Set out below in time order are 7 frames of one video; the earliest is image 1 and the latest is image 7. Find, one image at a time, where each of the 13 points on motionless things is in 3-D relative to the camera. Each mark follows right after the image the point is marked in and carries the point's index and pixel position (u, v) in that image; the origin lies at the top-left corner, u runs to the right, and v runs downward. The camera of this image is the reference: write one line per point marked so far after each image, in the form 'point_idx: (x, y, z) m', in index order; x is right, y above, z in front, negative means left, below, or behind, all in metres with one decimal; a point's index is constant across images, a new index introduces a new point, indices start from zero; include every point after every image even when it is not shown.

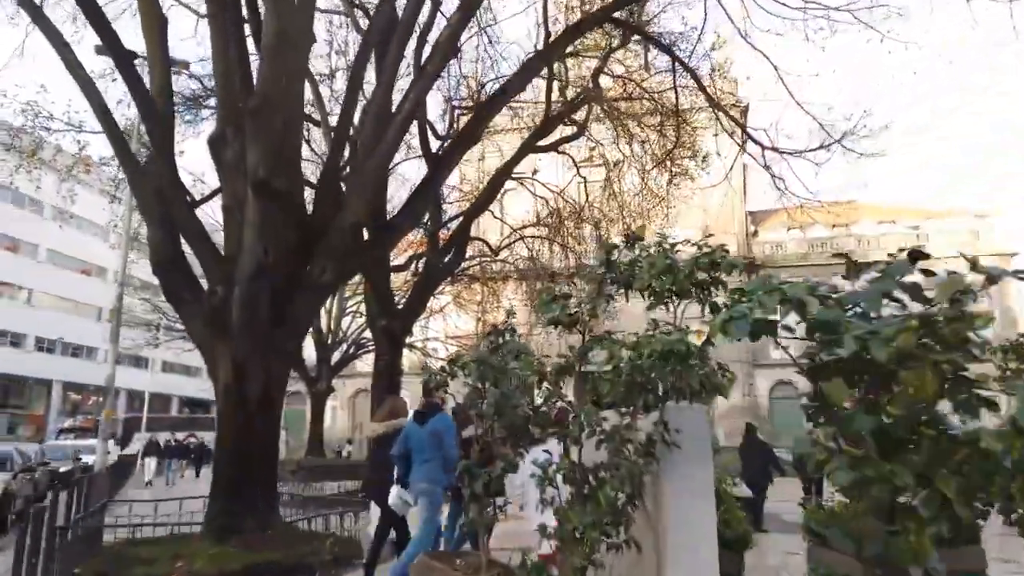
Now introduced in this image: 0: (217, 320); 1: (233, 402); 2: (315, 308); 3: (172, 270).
0: (-2.9, -0.3, +7.2) m
1: (-2.9, -1.0, +7.3) m
2: (-2.1, -0.2, +7.7) m
3: (-3.4, +0.2, +7.4) m
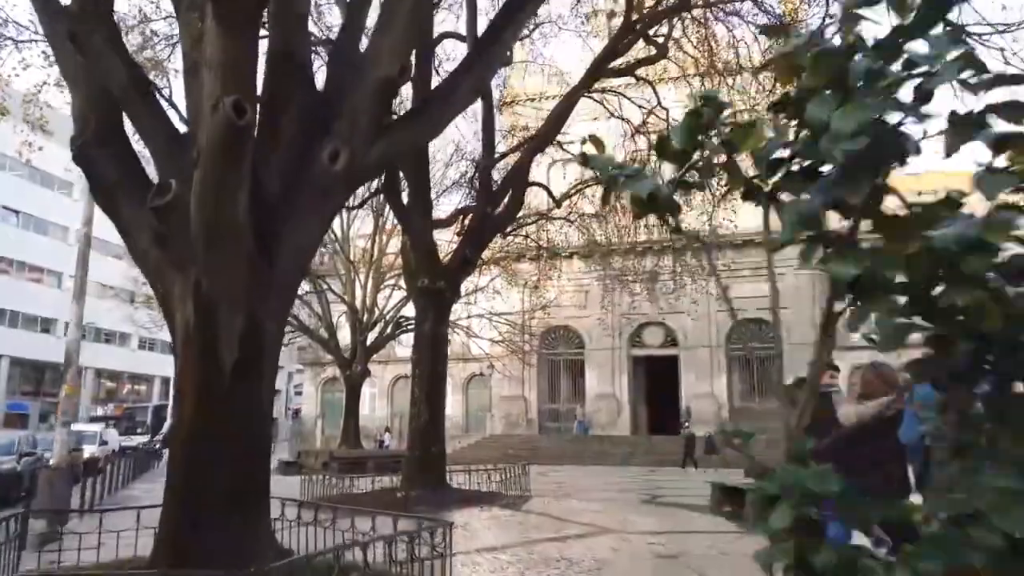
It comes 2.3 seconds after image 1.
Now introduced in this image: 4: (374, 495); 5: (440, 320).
0: (-2.2, +0.4, +4.6) m
1: (-2.1, -0.4, +4.8) m
2: (-1.3, +0.5, +5.1) m
3: (-2.7, +0.8, +4.9) m
4: (-2.0, -2.9, +10.4) m
5: (-1.1, -0.5, +10.9) m
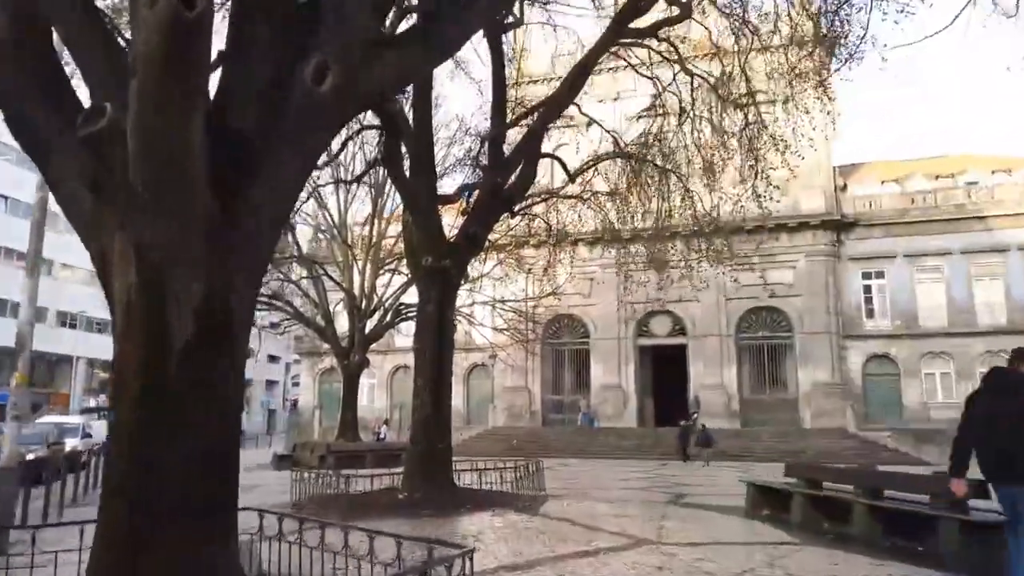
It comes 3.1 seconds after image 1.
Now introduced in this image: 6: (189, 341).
0: (-2.0, +0.6, +3.6) m
1: (-1.9, -0.2, +3.7) m
2: (-1.1, +0.7, +4.0) m
3: (-2.5, +1.0, +3.8) m
4: (-1.8, -2.6, +9.4) m
5: (-0.9, -0.2, +9.9) m
6: (-1.7, -0.3, +3.8) m
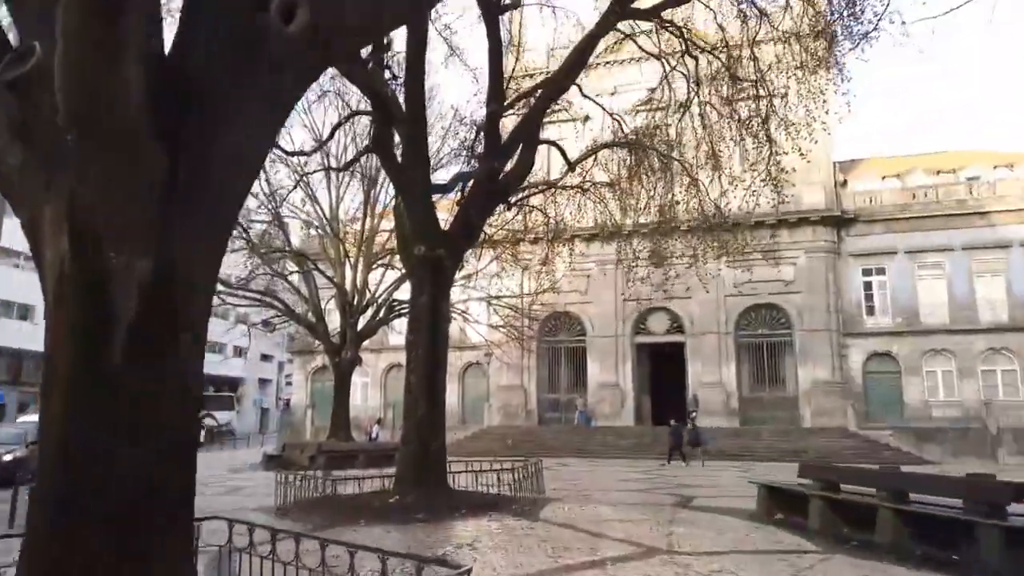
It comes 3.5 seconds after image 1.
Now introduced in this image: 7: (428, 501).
0: (-2.0, +0.7, +3.1) m
1: (-1.9, -0.1, +3.2) m
2: (-1.1, +0.8, +3.5) m
3: (-2.5, +1.1, +3.3) m
4: (-1.8, -2.5, +8.9) m
5: (-0.9, -0.1, +9.4) m
6: (-1.6, -0.2, +3.3) m
7: (-1.0, -2.5, +8.7) m
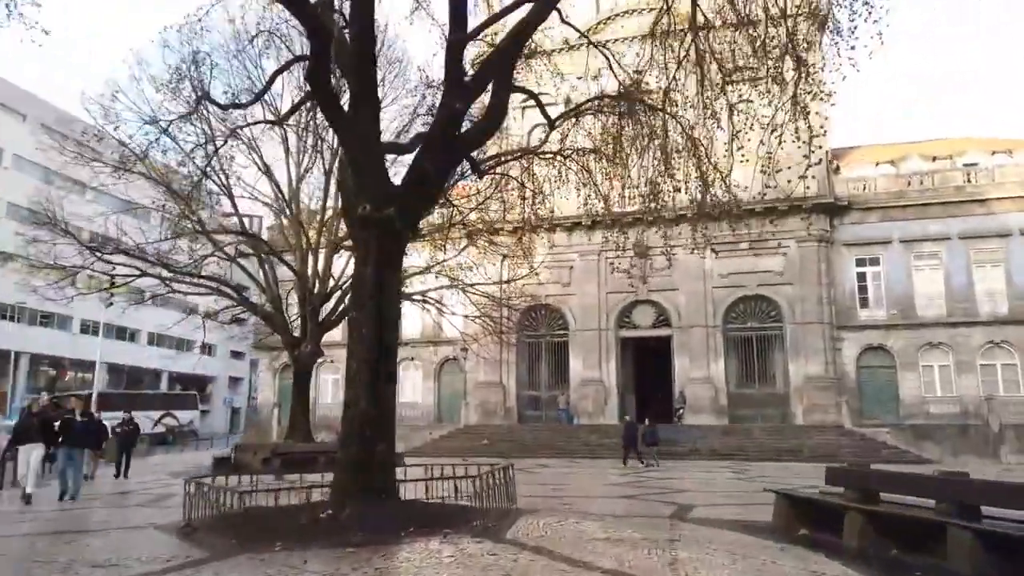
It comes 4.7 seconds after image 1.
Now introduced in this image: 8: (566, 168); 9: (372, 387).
0: (-2.2, +1.0, +1.4) m
1: (-2.1, +0.2, +1.6) m
2: (-1.3, +1.1, +1.8) m
3: (-2.7, +1.5, +1.6) m
4: (-2.2, -2.2, +7.2) m
5: (-1.3, +0.3, +7.7) m
6: (-1.9, +0.2, +1.6) m
7: (-1.4, -2.2, +7.1) m
8: (+1.0, +2.3, +14.2) m
9: (-1.4, -1.0, +7.3) m
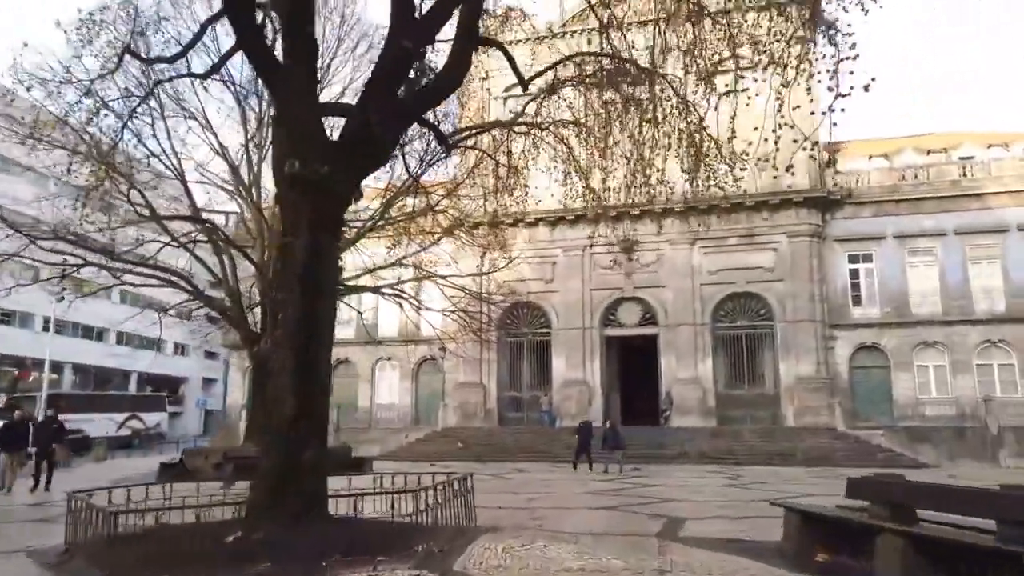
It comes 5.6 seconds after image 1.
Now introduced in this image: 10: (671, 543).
0: (-2.4, +1.3, +0.1) m
1: (-2.4, +0.5, +0.3) m
2: (-1.6, +1.4, +0.6) m
3: (-2.9, +1.7, +0.3) m
4: (-2.5, -2.0, +5.9) m
5: (-1.6, +0.5, +6.4) m
6: (-2.1, +0.4, +0.3) m
7: (-1.7, -1.9, +5.8) m
8: (+0.6, +2.5, +12.9) m
9: (-1.7, -0.8, +6.1) m
10: (+1.4, -2.2, +6.5) m
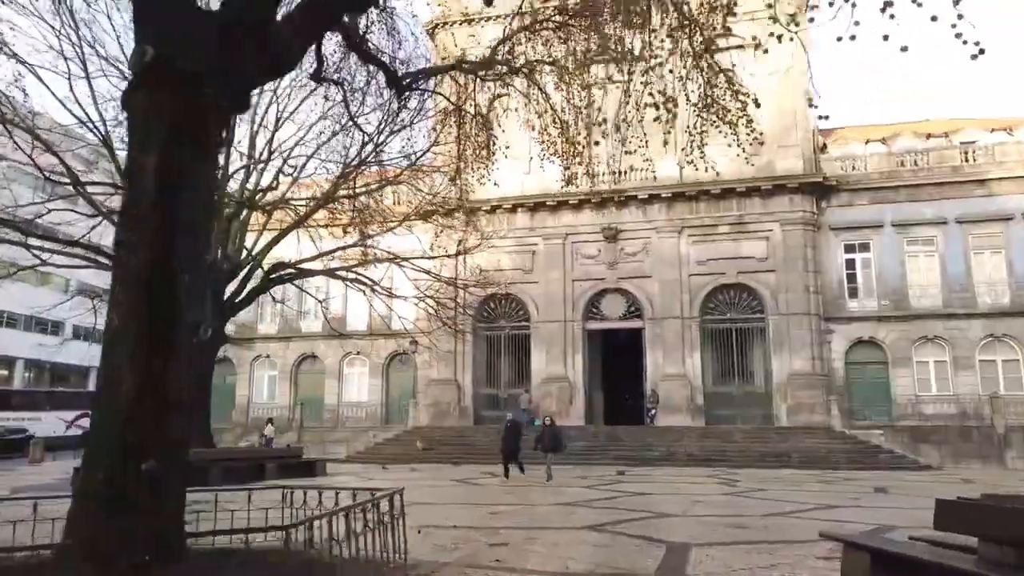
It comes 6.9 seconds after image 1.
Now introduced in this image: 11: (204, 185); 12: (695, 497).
0: (-2.6, +1.6, -1.8) m
1: (-2.5, +0.8, -1.6) m
2: (-1.8, +1.7, -1.3) m
3: (-3.1, +2.1, -1.6) m
4: (-2.9, -1.6, +4.0) m
5: (-2.0, +0.8, +4.6) m
6: (-2.3, +0.7, -1.5) m
7: (-2.1, -1.6, +3.9) m
8: (+0.1, +2.9, +11.1) m
9: (-2.1, -0.4, +4.2) m
10: (+1.1, -1.9, +4.7) m
11: (-1.9, +0.6, +4.6) m
12: (+2.8, -3.2, +11.2) m
